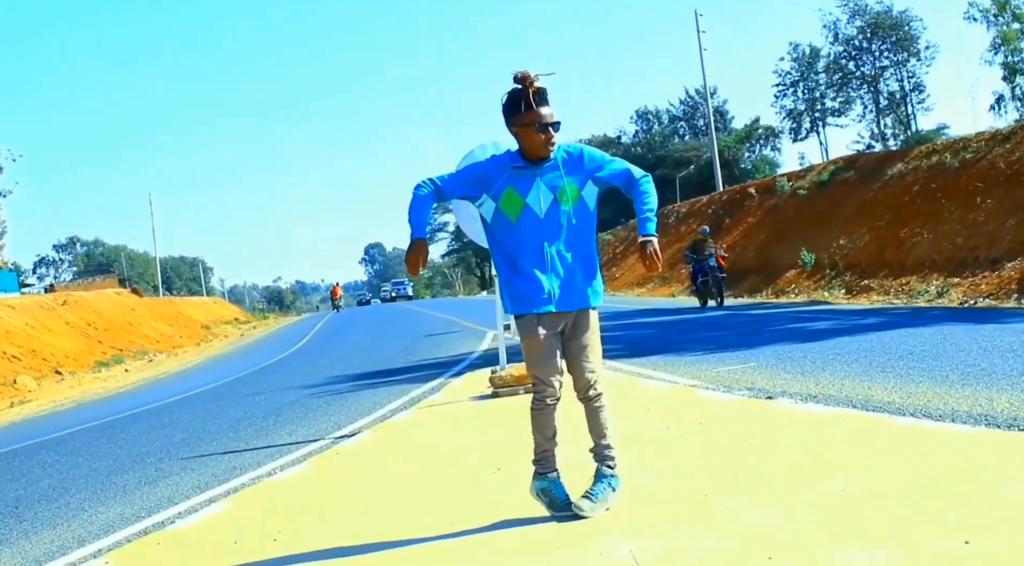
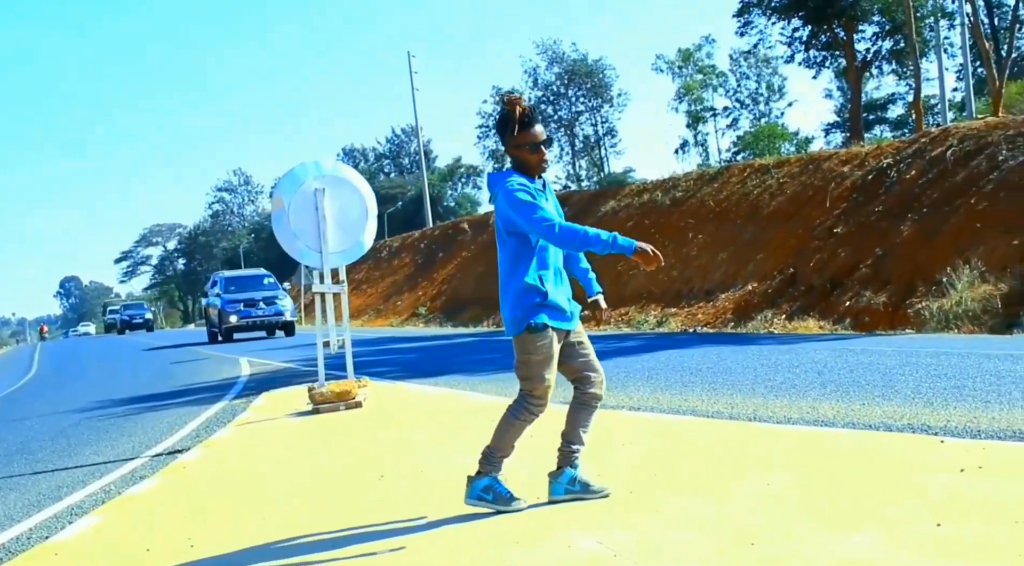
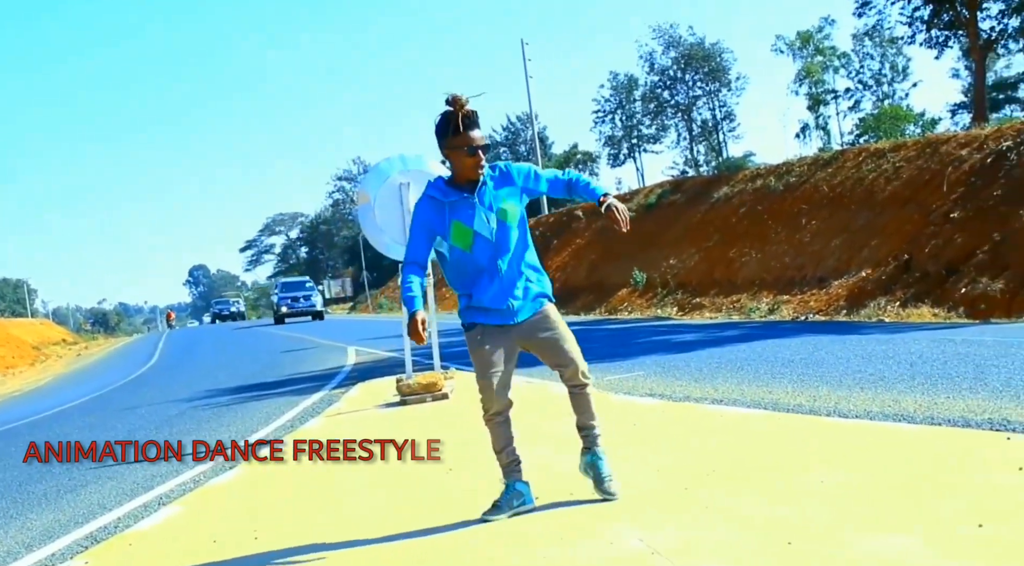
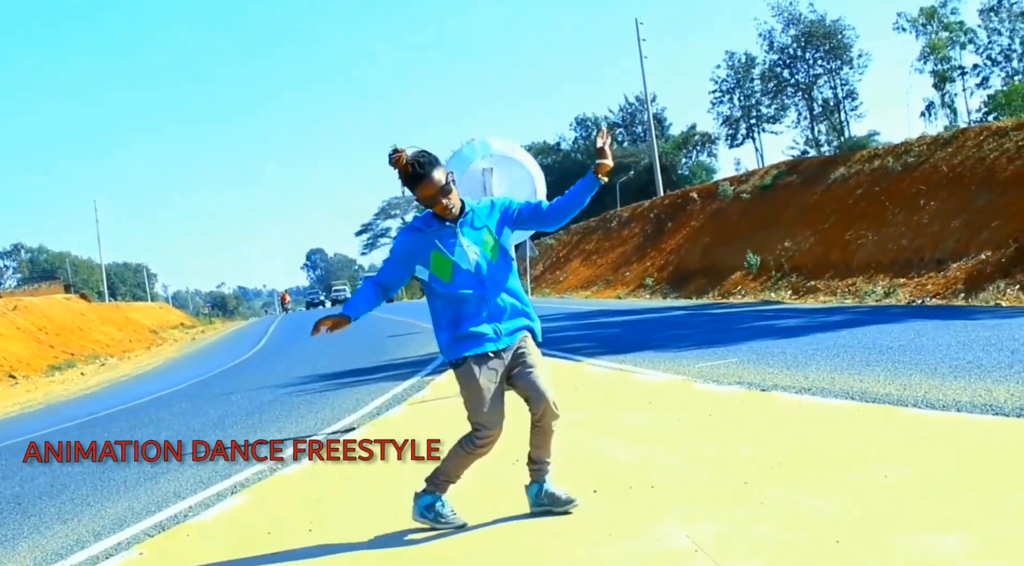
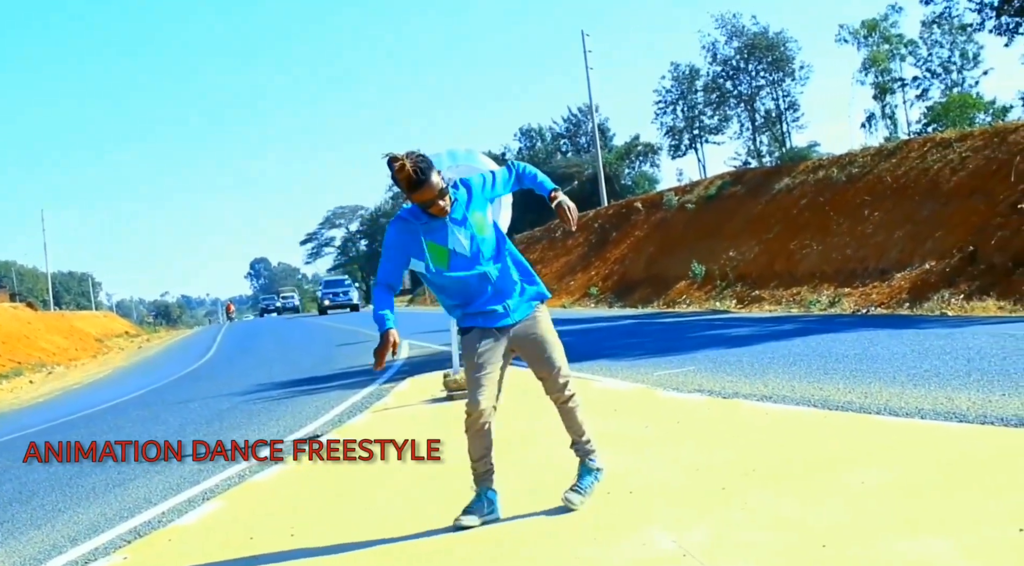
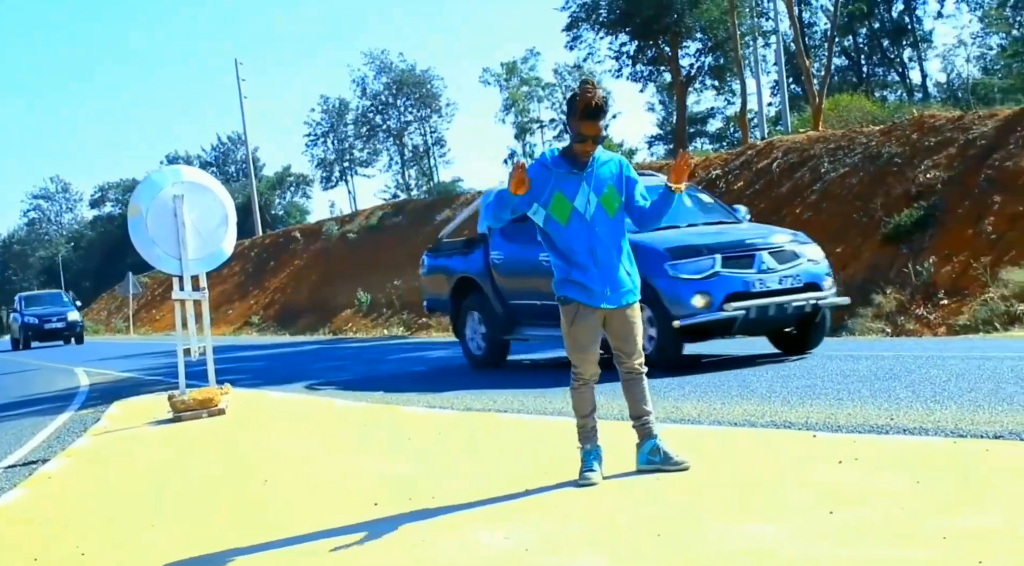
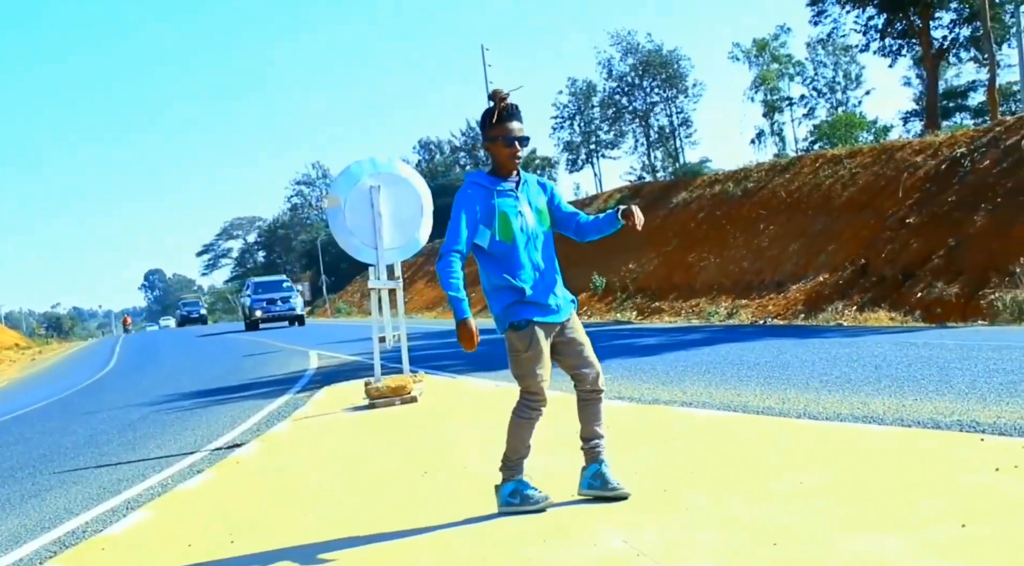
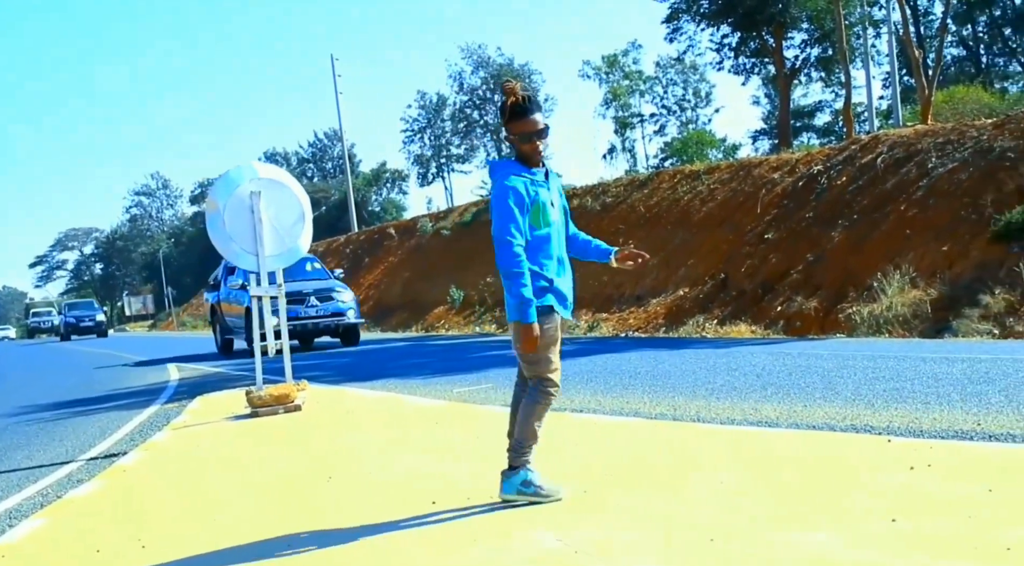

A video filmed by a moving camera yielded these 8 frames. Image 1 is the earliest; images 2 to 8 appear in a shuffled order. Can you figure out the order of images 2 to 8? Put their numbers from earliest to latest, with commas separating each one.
4, 5, 3, 7, 2, 8, 6
